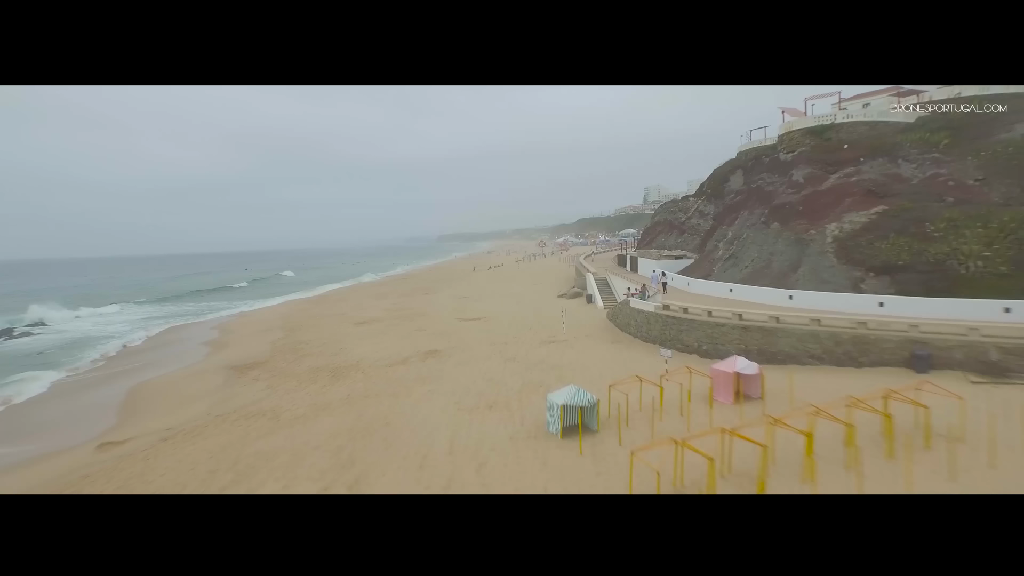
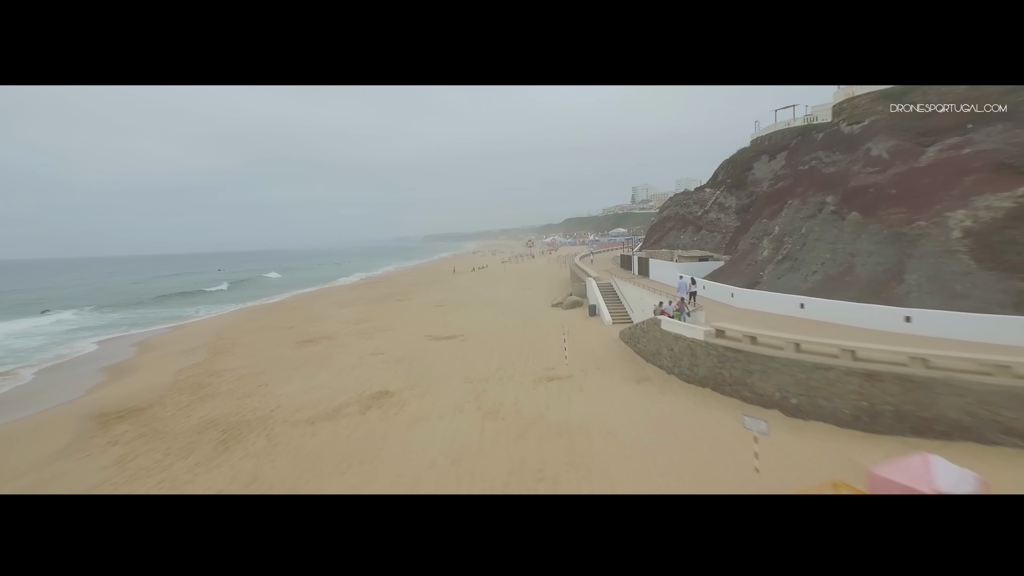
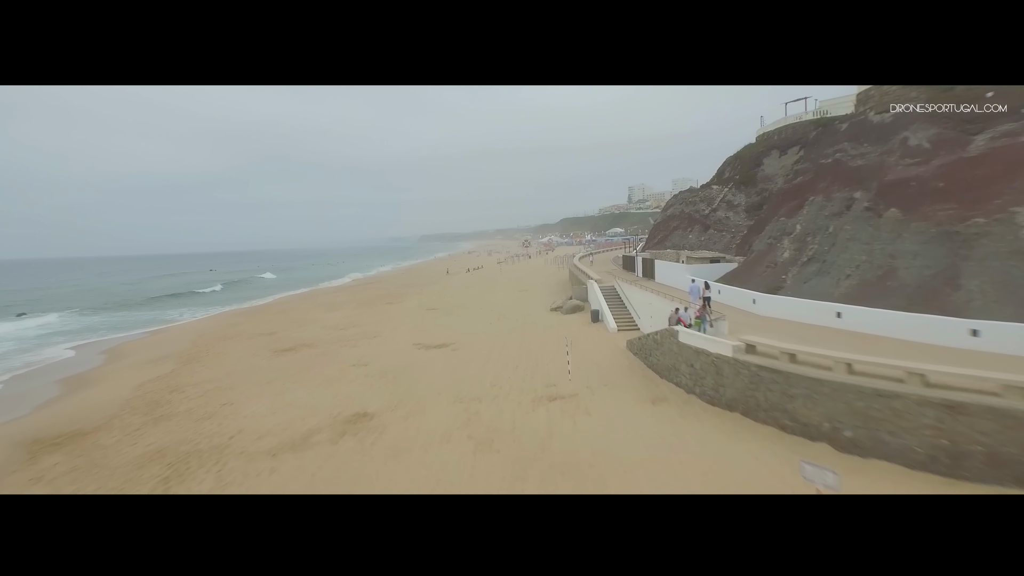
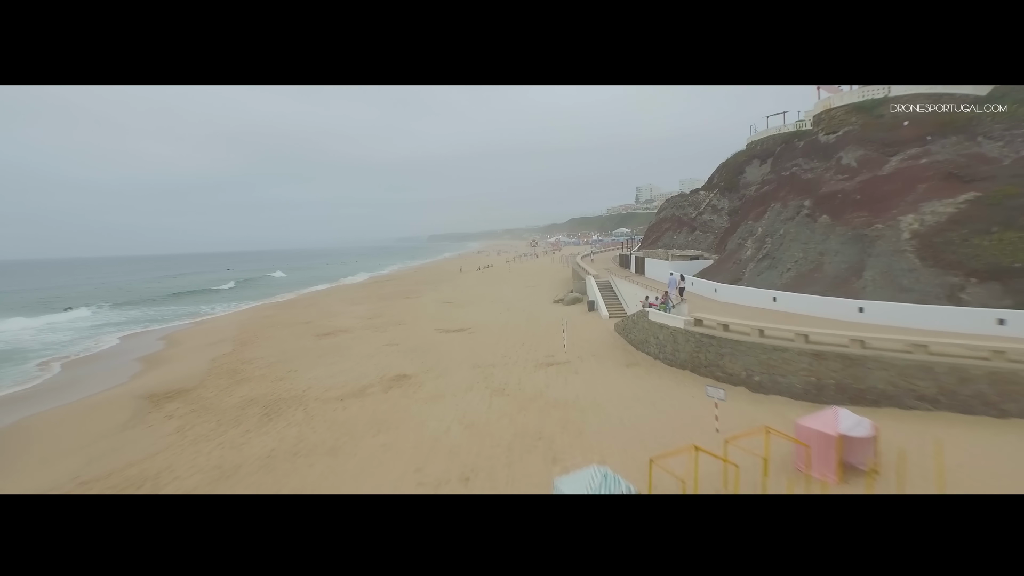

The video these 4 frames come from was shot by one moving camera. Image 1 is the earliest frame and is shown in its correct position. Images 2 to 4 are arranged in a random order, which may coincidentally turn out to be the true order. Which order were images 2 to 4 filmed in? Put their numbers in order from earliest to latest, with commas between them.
4, 2, 3
